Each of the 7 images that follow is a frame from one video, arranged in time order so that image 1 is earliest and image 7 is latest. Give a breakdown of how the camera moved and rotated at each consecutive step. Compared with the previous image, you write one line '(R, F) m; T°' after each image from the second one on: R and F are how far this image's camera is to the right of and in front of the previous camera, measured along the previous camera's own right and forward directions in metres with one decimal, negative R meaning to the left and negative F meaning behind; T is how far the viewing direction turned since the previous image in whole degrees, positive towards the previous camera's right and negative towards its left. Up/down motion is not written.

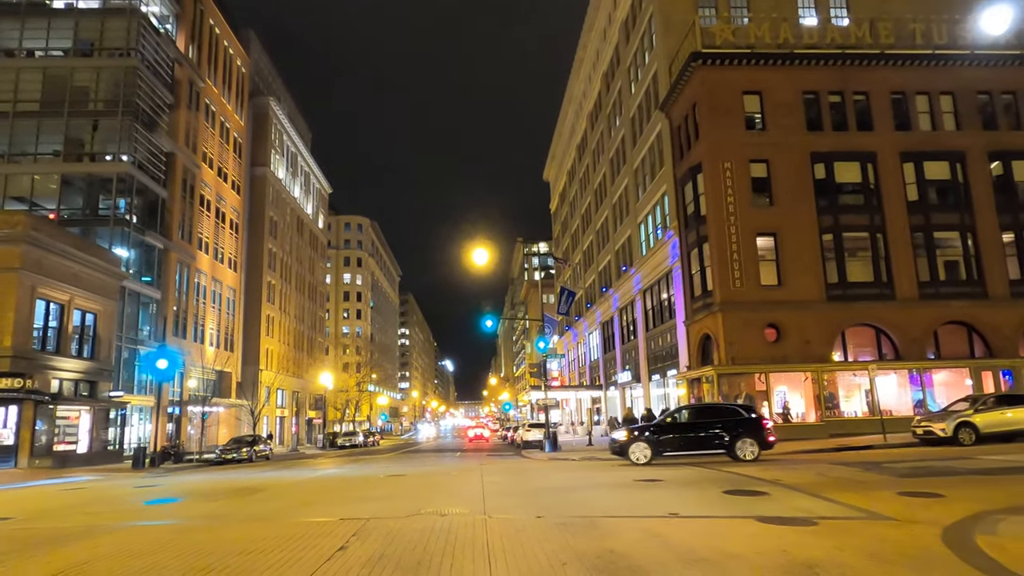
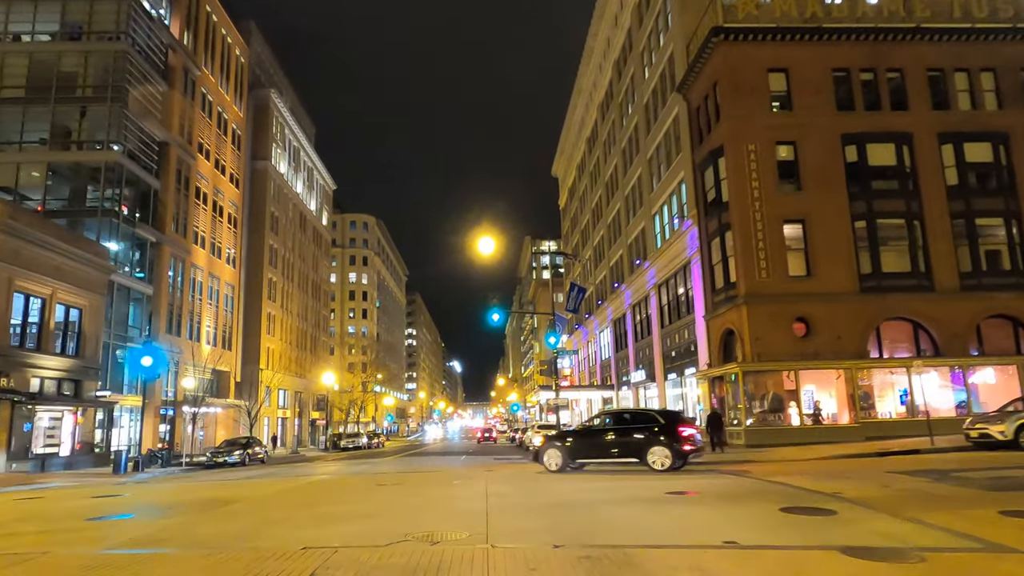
(0.0, +2.1) m; -1°
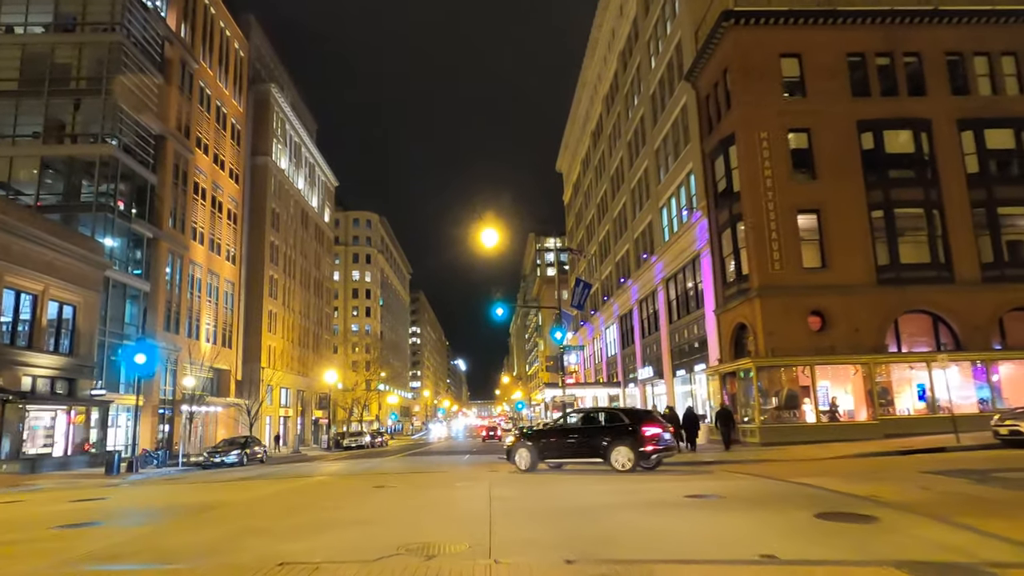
(0.0, +0.9) m; 0°
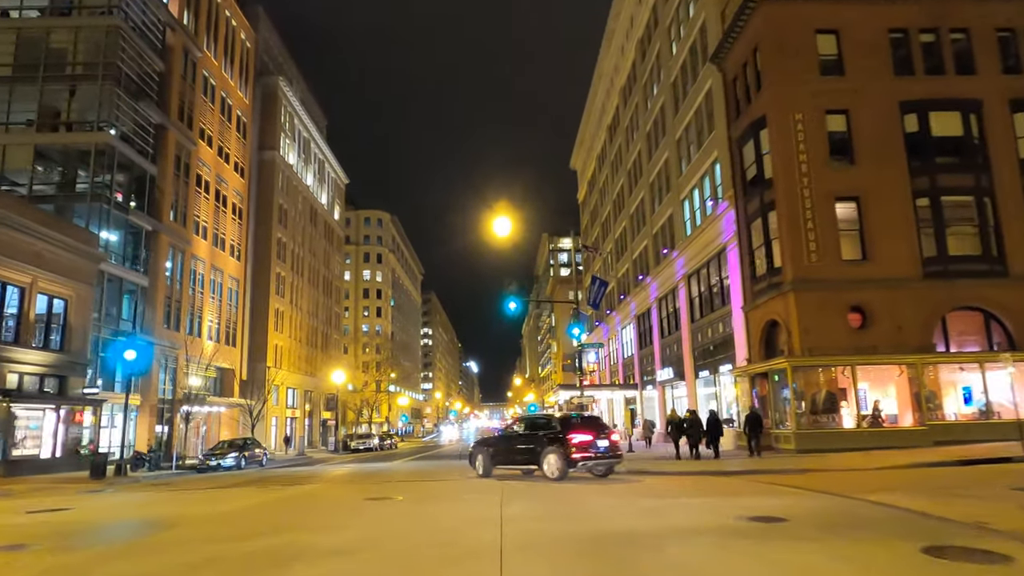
(-0.1, +1.9) m; -1°
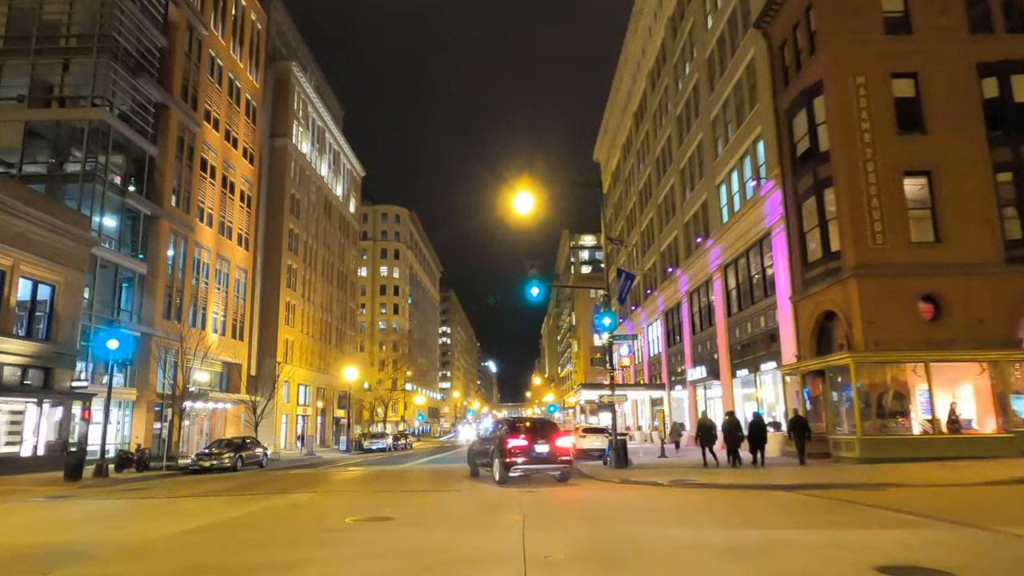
(-0.1, +2.8) m; -2°
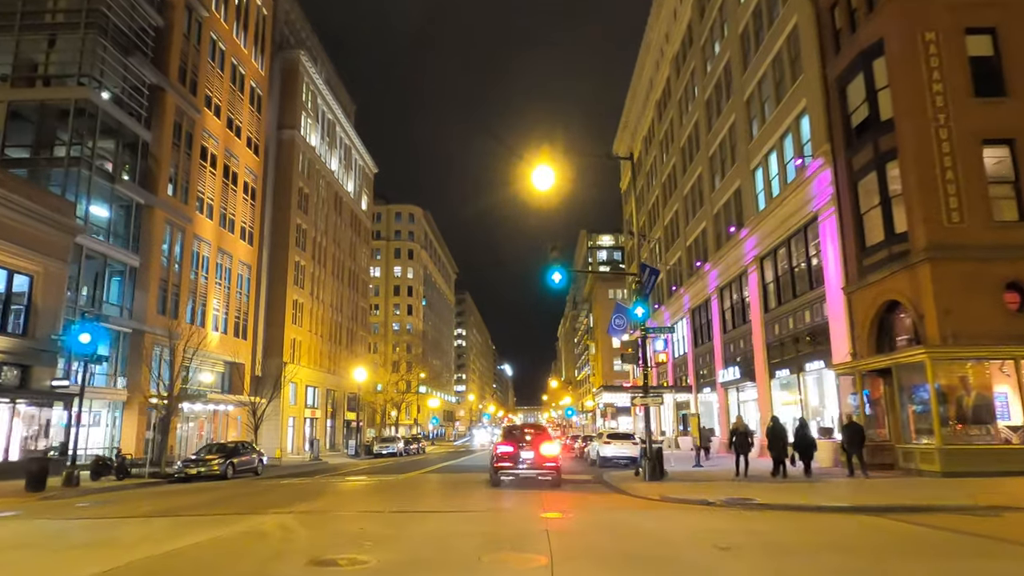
(-0.1, +2.7) m; -1°
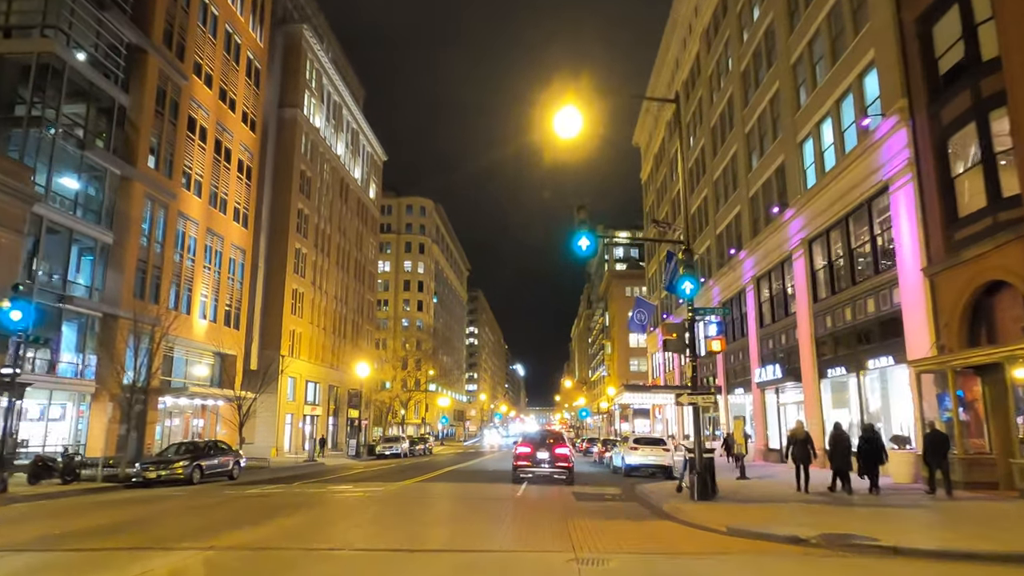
(-0.1, +3.7) m; -1°
